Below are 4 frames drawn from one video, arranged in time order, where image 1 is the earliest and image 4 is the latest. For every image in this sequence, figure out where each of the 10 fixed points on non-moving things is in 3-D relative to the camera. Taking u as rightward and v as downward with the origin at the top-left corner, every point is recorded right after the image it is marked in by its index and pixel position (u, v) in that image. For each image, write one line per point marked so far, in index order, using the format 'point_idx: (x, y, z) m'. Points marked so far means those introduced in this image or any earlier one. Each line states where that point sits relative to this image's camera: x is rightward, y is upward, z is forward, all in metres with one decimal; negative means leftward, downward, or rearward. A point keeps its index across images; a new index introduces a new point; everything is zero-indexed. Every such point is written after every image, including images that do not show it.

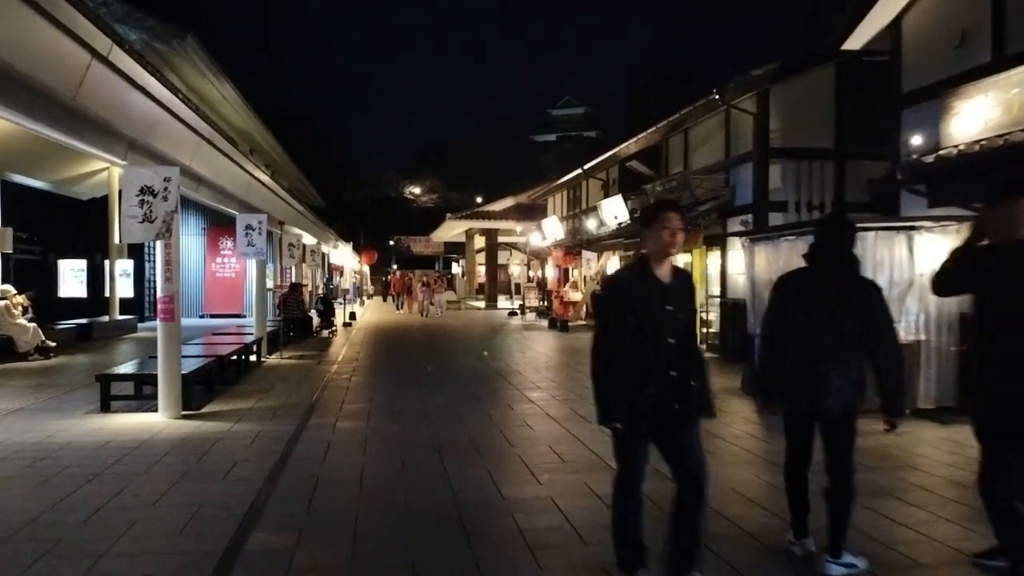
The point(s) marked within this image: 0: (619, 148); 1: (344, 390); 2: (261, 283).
0: (+2.7, +3.5, +18.8) m
1: (-2.4, -1.4, +10.6) m
2: (-5.0, +0.1, +14.9) m
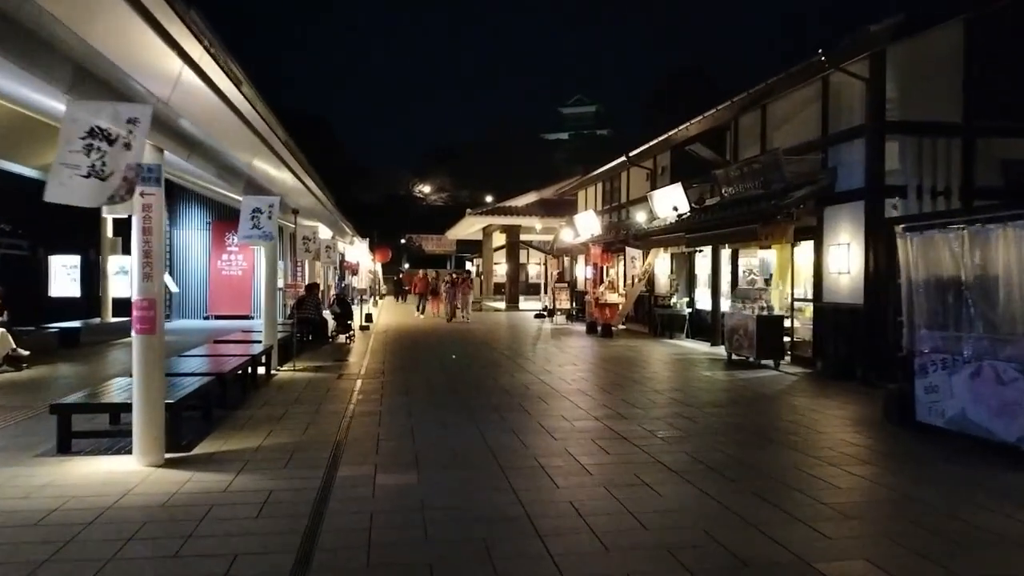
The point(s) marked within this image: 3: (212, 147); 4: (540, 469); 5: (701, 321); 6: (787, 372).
0: (+3.6, +3.5, +16.5) m
1: (-1.5, -1.5, +8.4) m
2: (-4.1, +0.1, +12.7) m
3: (-3.4, +1.6, +8.5) m
4: (+0.2, -1.5, +6.1) m
5: (+4.4, -0.8, +17.6) m
6: (+4.5, -1.4, +12.4) m
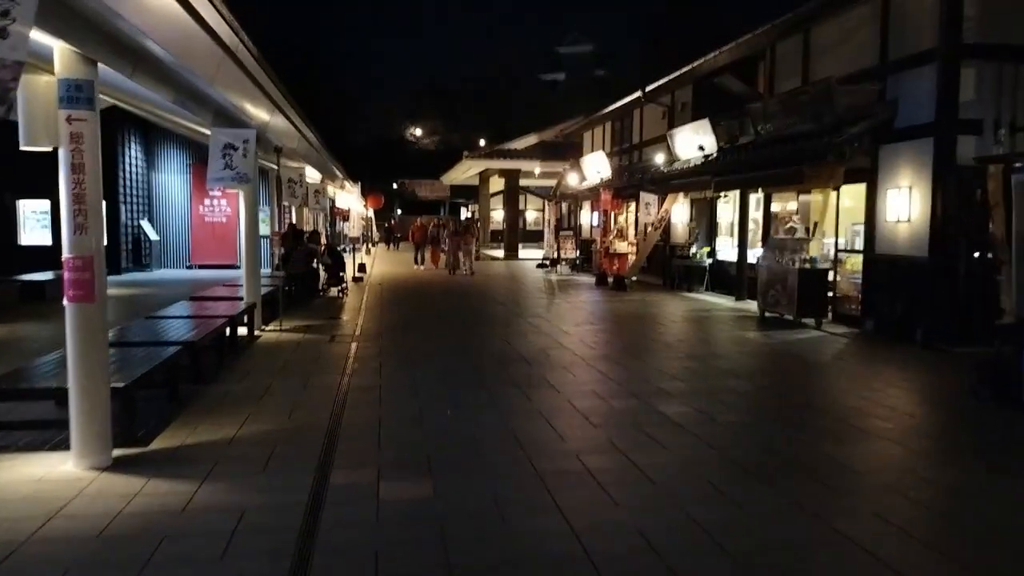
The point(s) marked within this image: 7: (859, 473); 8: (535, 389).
0: (+3.8, +4.5, +14.9) m
1: (-1.3, -1.0, +7.1) m
2: (-3.9, +0.9, +11.3) m
3: (-3.2, +2.0, +7.0) m
4: (+0.5, -1.2, +4.8) m
5: (+4.5, +0.3, +16.3) m
6: (+4.7, -0.7, +11.1) m
7: (+2.4, -1.2, +5.2) m
8: (+0.2, -1.0, +7.4) m
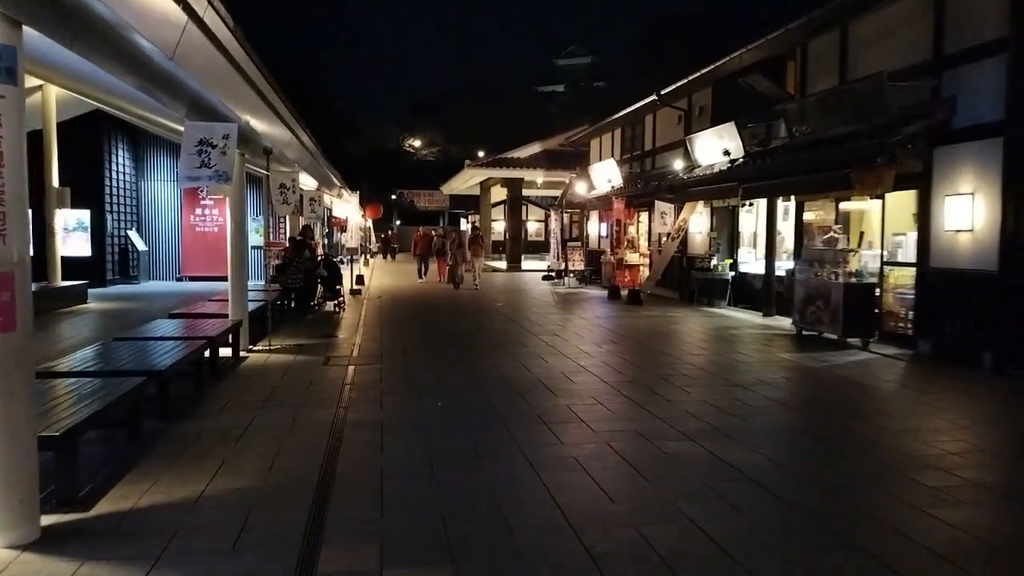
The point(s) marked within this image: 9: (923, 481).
0: (+4.0, +4.2, +13.9) m
1: (-1.1, -1.2, +5.9) m
2: (-3.7, +0.7, +10.2) m
3: (-2.9, +1.9, +5.9) m
4: (+0.7, -1.3, +3.7) m
5: (+4.7, 0.0, +15.2) m
6: (+4.9, -0.9, +10.0) m
7: (+2.6, -1.4, +4.1) m
8: (+0.4, -1.2, +6.3) m
9: (+2.8, -1.3, +5.2) m
